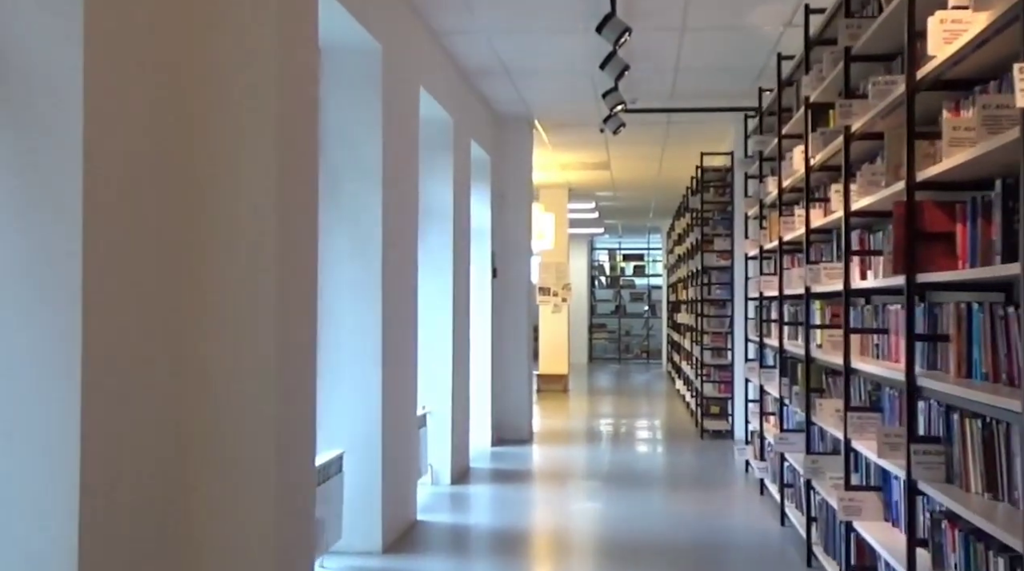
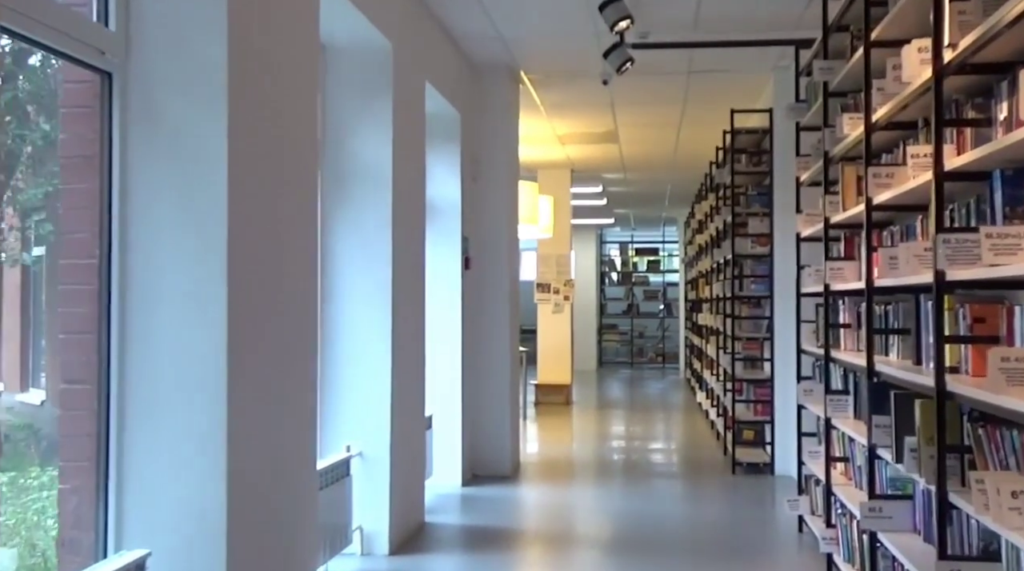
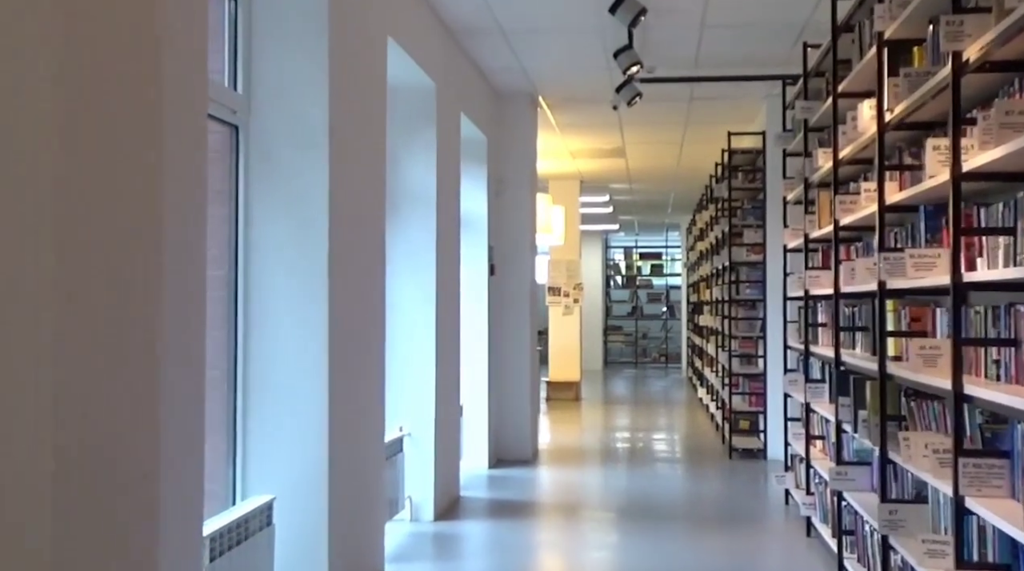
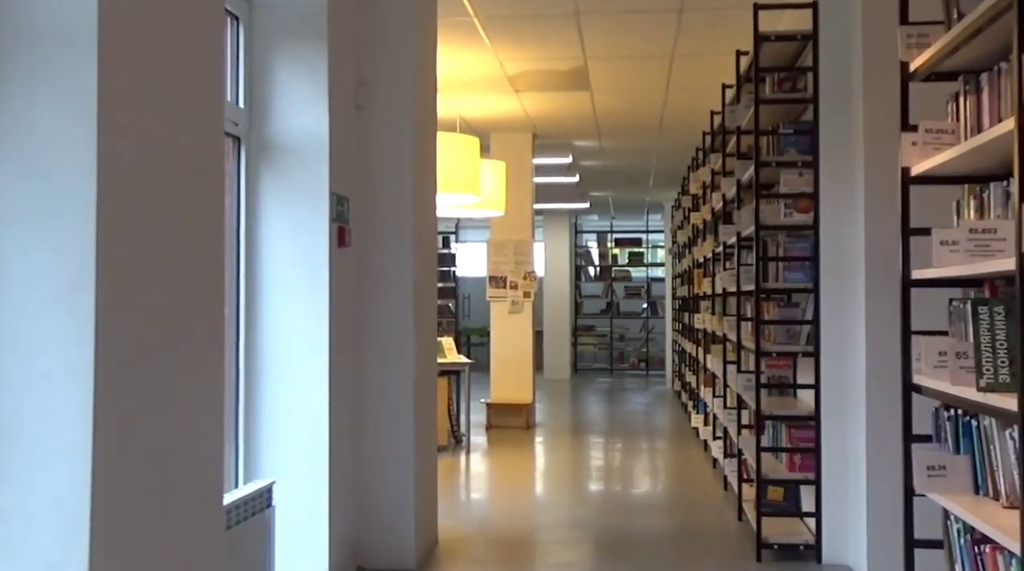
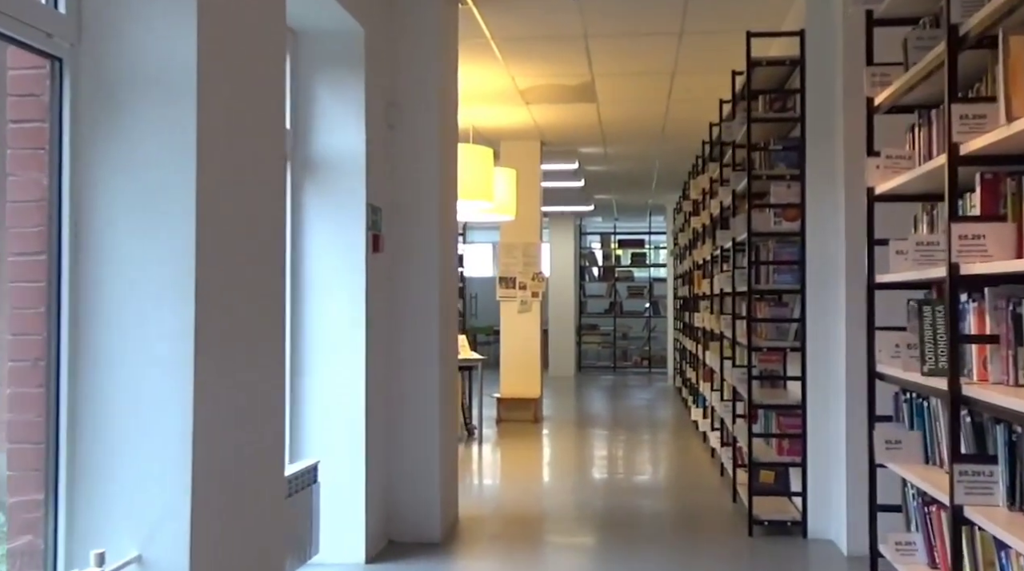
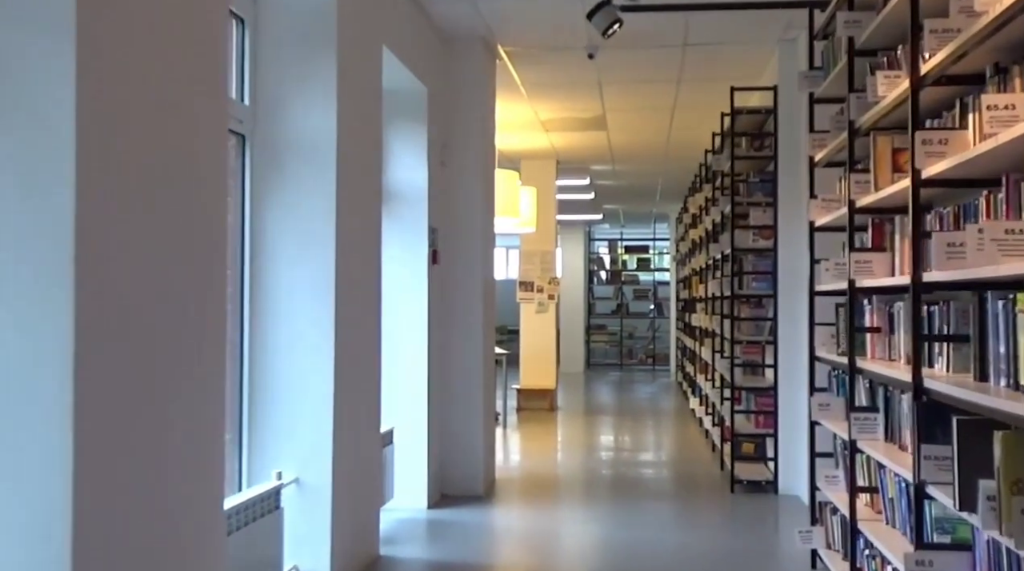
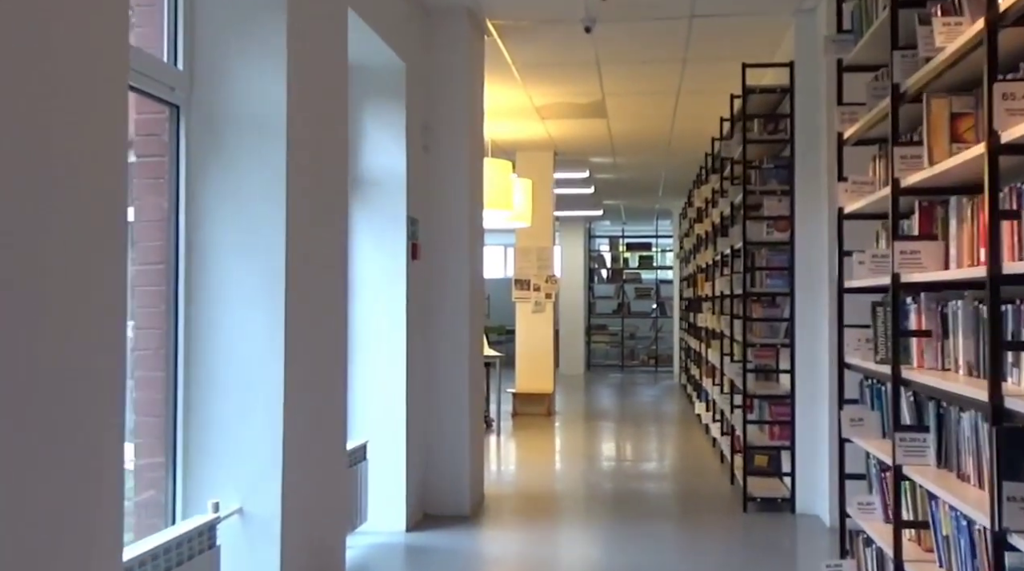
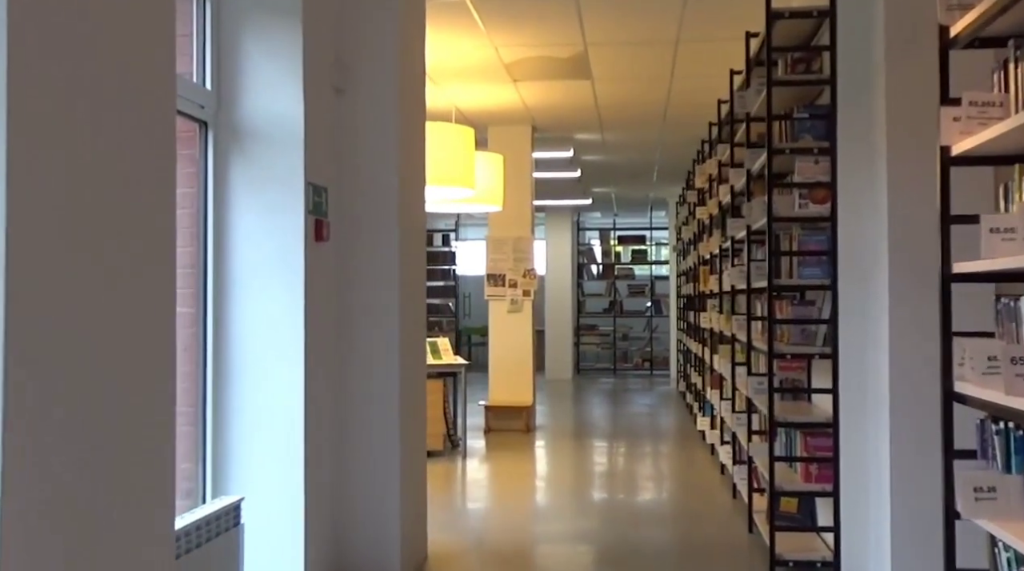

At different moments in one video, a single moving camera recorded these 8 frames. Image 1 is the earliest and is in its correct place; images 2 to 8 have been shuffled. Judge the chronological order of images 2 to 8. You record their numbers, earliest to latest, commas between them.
3, 2, 6, 7, 5, 4, 8
